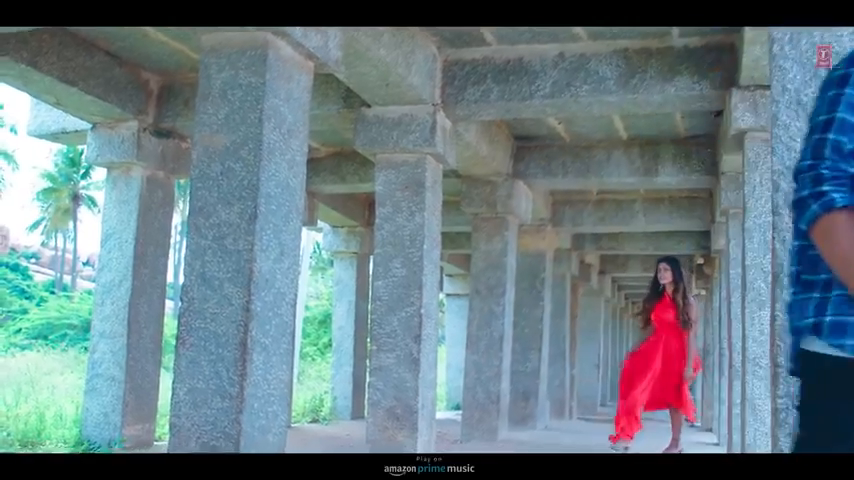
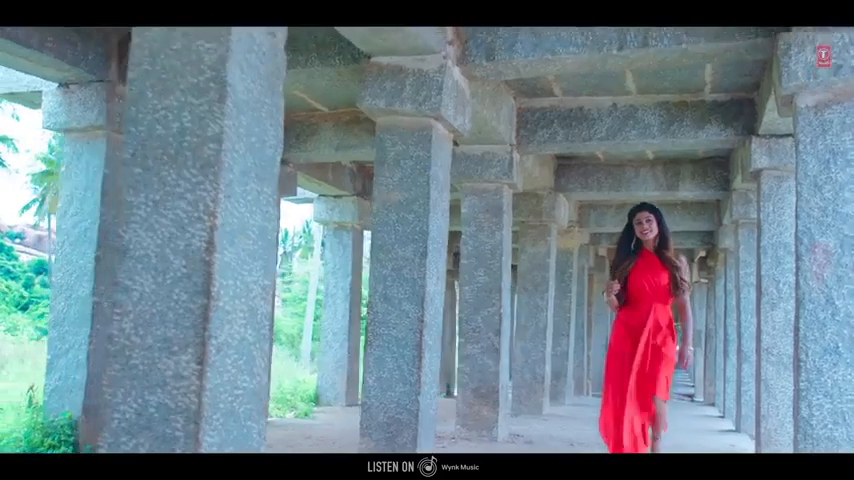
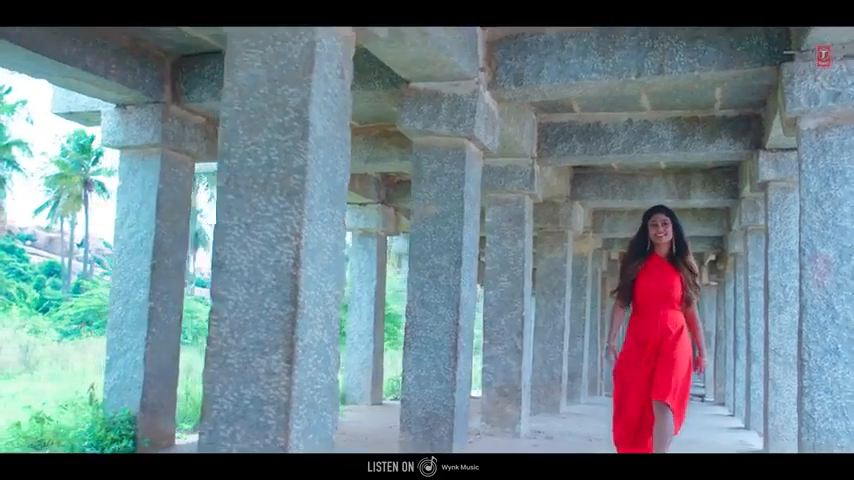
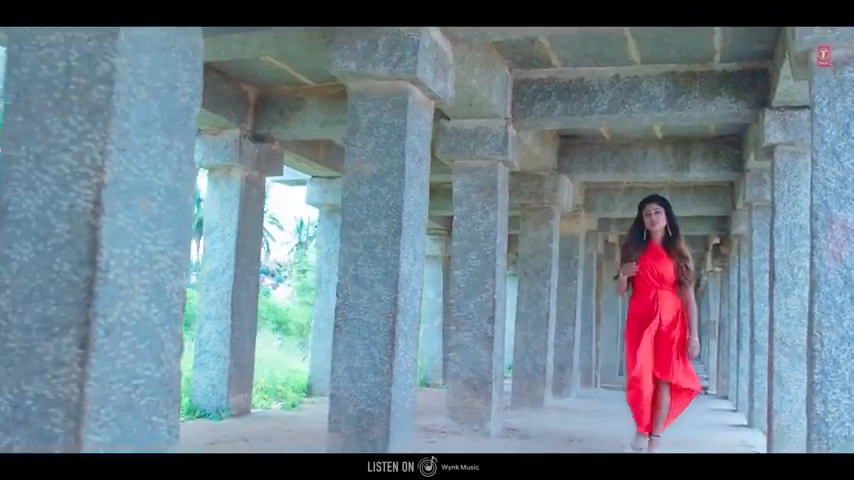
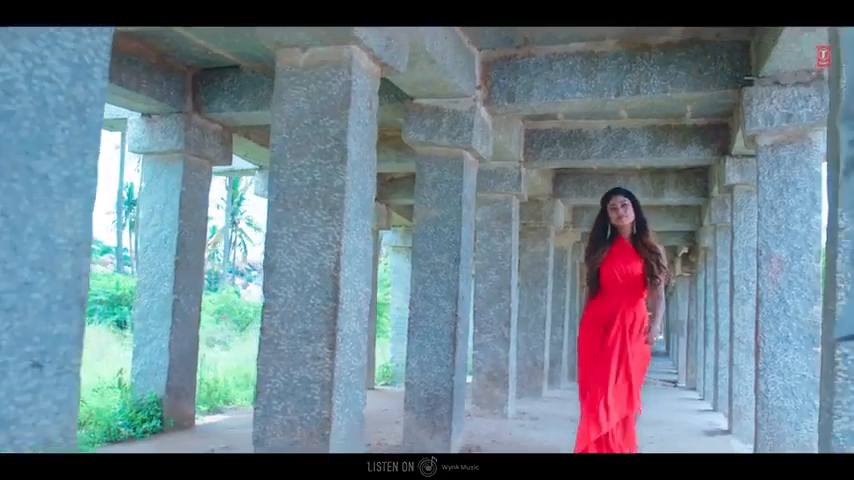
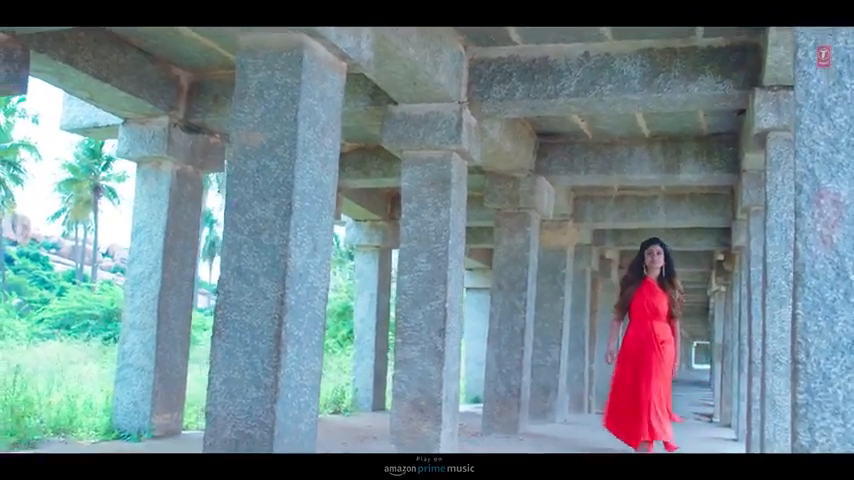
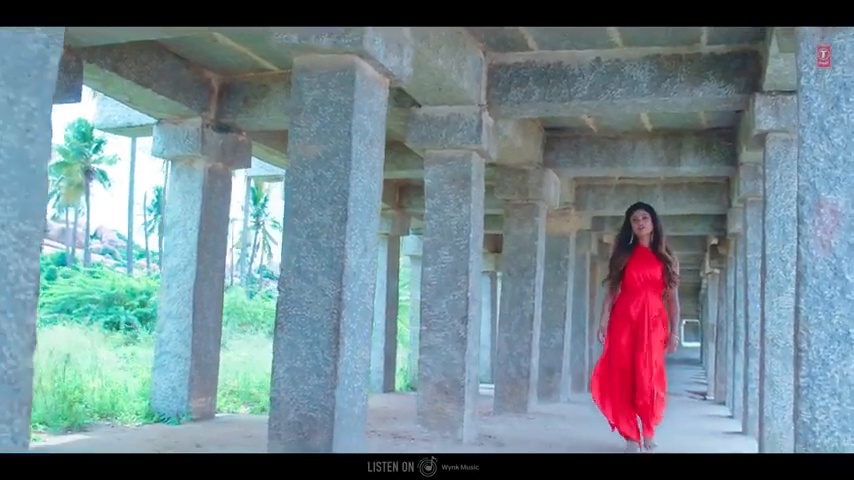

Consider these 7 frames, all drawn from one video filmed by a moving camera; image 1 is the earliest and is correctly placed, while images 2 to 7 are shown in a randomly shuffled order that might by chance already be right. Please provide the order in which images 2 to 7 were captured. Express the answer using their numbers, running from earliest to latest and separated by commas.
6, 7, 4, 2, 3, 5
